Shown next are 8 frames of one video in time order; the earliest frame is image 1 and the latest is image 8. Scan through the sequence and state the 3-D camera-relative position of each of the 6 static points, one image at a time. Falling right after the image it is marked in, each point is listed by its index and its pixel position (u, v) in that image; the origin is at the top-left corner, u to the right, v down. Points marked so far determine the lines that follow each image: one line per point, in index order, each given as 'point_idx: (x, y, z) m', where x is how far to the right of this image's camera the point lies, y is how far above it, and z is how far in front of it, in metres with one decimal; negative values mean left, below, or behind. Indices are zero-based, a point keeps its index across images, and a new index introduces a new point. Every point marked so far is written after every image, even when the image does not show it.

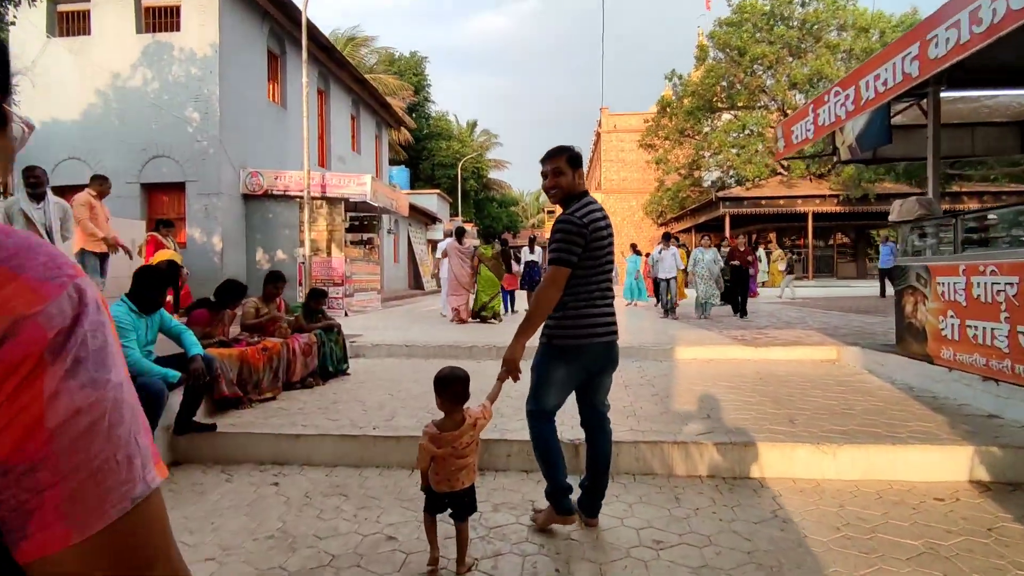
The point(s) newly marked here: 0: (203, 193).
0: (-6.1, +1.9, +11.1) m
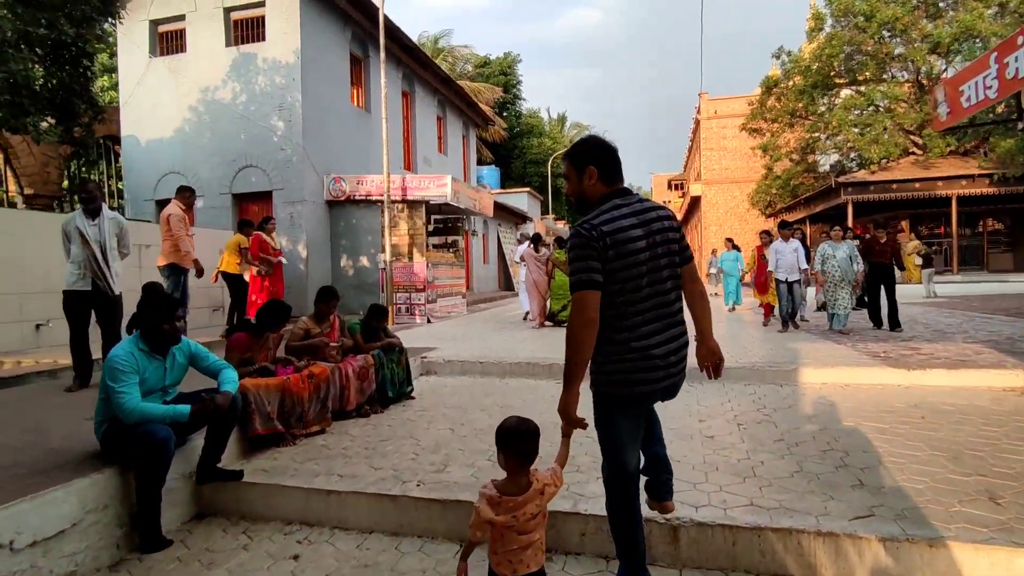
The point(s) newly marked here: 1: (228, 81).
0: (-4.4, +1.7, +11.2) m
1: (-5.8, +4.2, +11.4) m
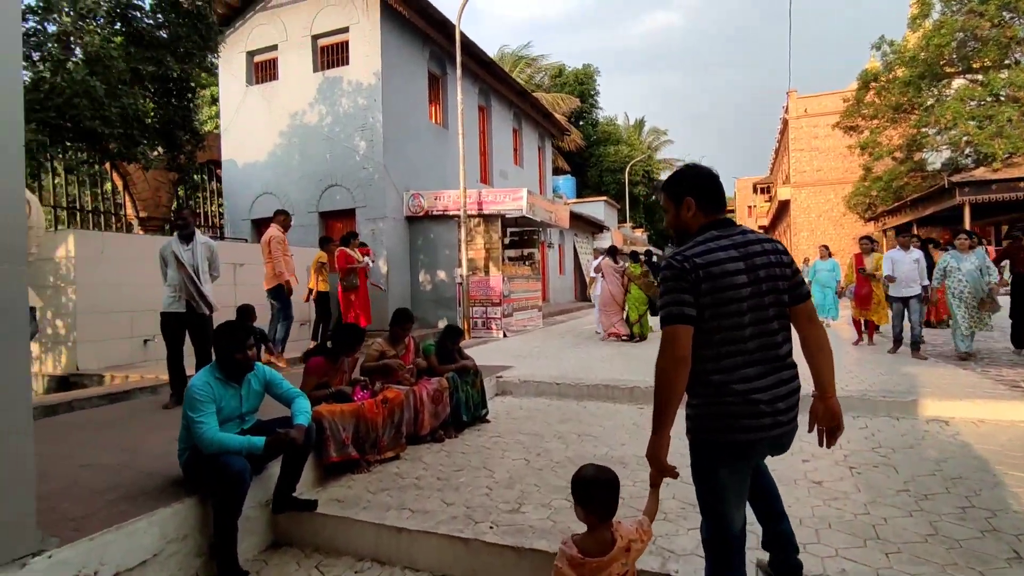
0: (-2.9, +1.4, +11.5) m
1: (-4.2, +3.9, +12.0) m
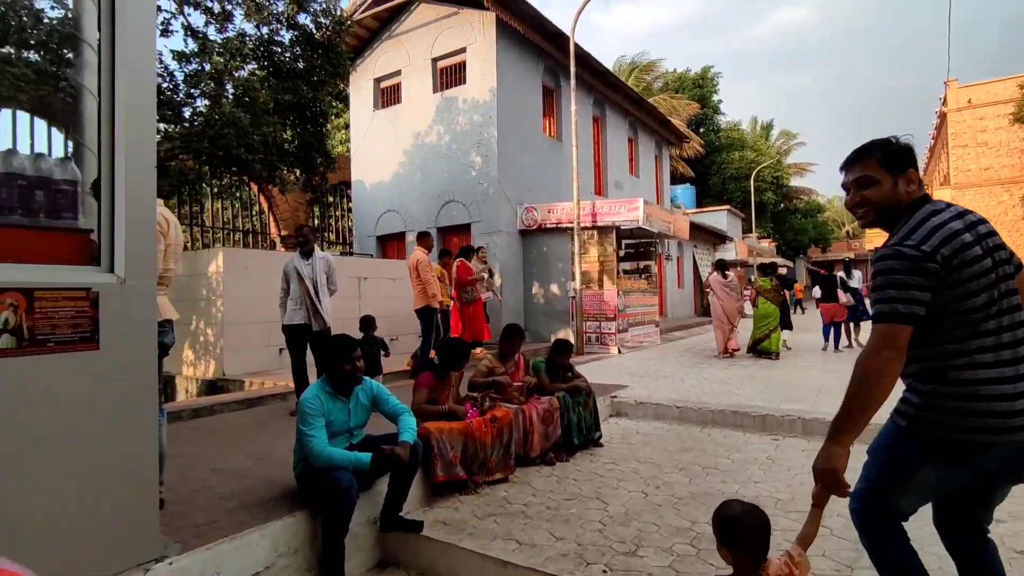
0: (-0.5, +1.2, +11.6) m
1: (-1.7, +3.6, +12.4) m
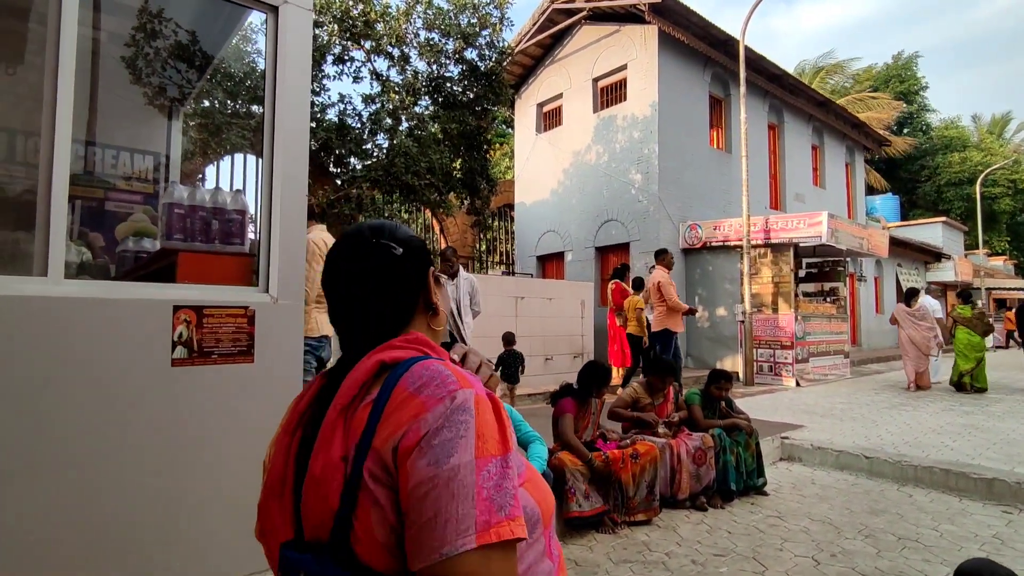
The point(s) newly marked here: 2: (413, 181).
0: (+2.7, +0.7, +11.2) m
1: (+1.8, +3.2, +12.4) m
2: (-1.7, +1.8, +9.5) m
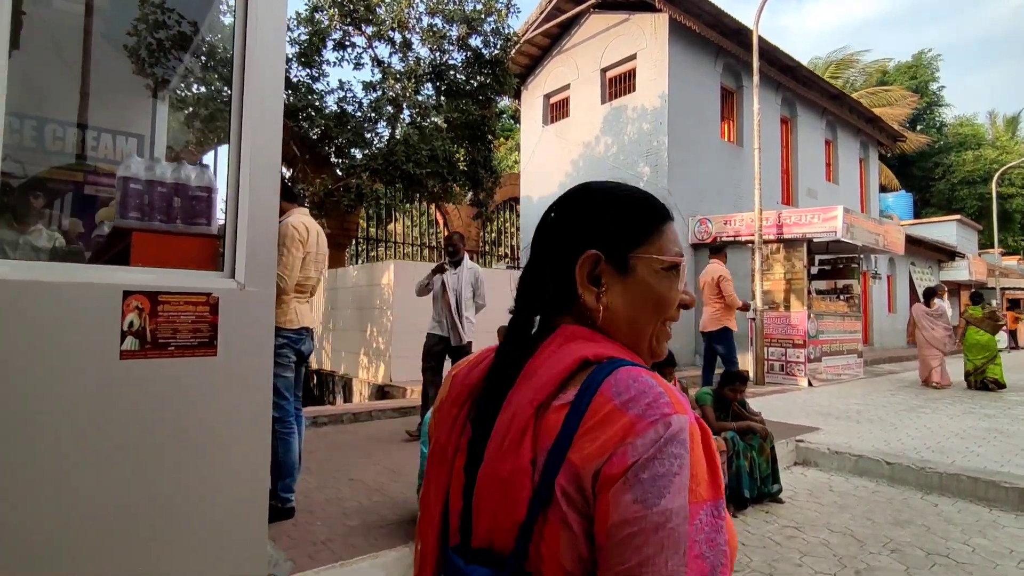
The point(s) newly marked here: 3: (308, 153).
0: (+2.7, +0.8, +10.9) m
1: (+1.9, +3.3, +12.1) m
2: (-1.6, +1.9, +9.2) m
3: (-3.6, +2.4, +9.8) m
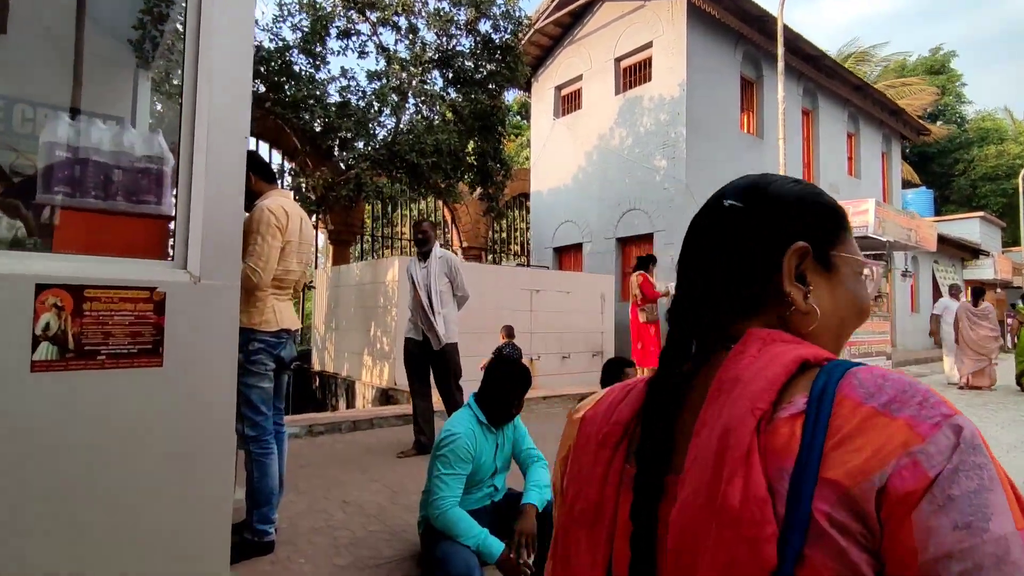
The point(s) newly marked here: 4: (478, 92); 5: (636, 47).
0: (+2.9, +0.8, +10.4) m
1: (+2.1, +3.3, +11.6) m
2: (-1.4, +2.0, +8.8) m
3: (-3.4, +2.4, +9.4) m
4: (-0.6, +3.3, +9.5) m
5: (+2.5, +4.9, +11.2) m
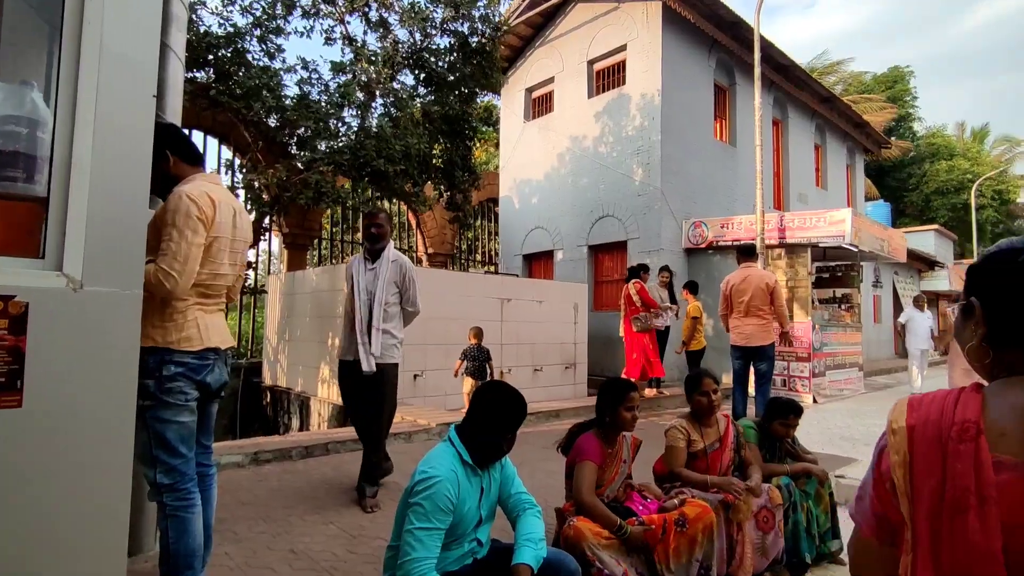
0: (+2.4, +0.7, +10.1) m
1: (+1.5, +3.2, +11.3) m
2: (-1.9, +1.8, +8.3) m
3: (-3.9, +2.3, +8.8) m
4: (-1.0, +3.2, +9.1) m
5: (+1.9, +4.7, +11.0) m
